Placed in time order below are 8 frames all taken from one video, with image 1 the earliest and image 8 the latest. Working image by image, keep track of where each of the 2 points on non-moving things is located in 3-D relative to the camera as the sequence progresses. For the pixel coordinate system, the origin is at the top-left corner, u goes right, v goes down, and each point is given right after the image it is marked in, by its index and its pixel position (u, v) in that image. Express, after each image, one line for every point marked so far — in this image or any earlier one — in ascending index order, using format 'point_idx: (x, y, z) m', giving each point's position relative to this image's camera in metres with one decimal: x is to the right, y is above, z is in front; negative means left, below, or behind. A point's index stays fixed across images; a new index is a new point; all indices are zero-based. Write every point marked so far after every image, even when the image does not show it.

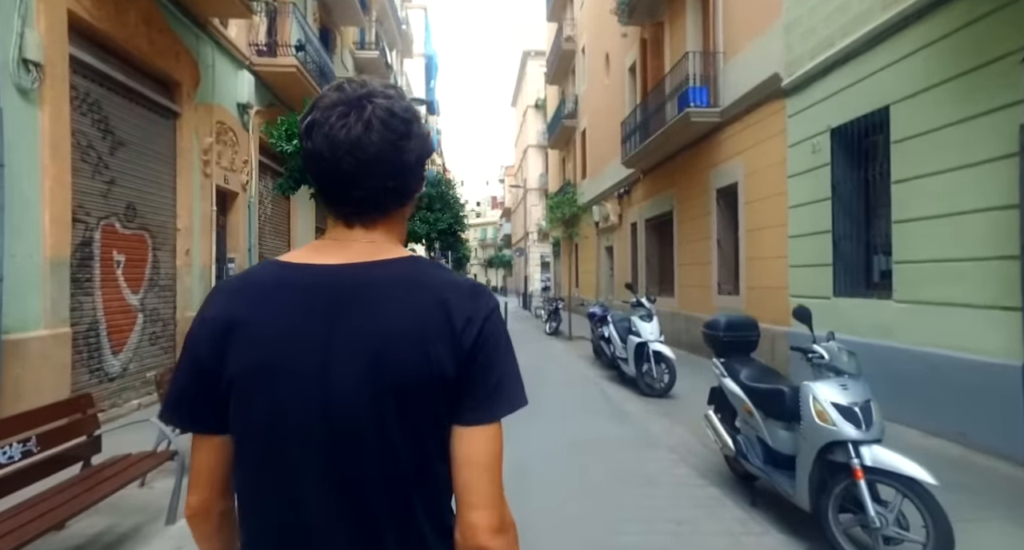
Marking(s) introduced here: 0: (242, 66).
0: (-5.1, +3.9, +11.1) m
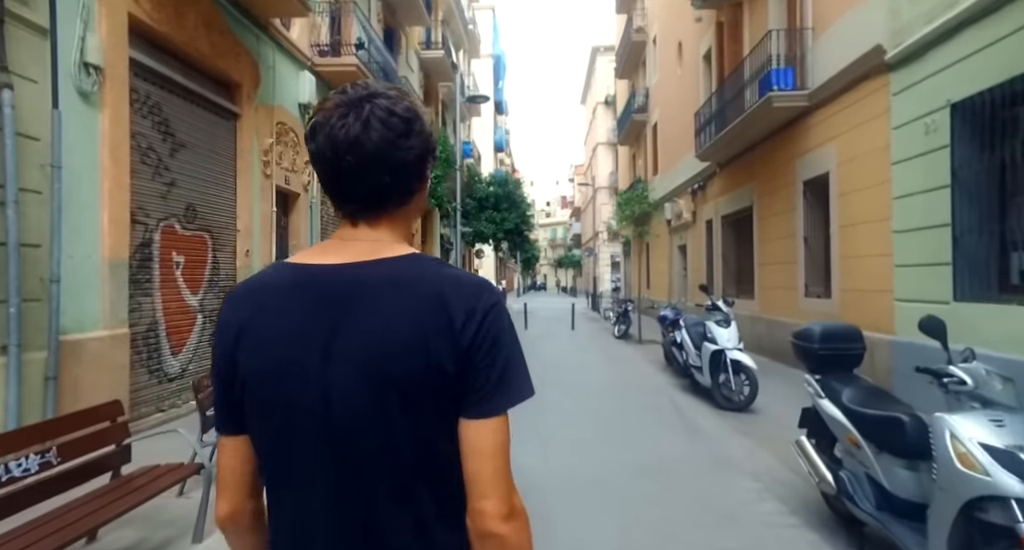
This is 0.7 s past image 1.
0: (-3.9, +3.9, +11.1) m
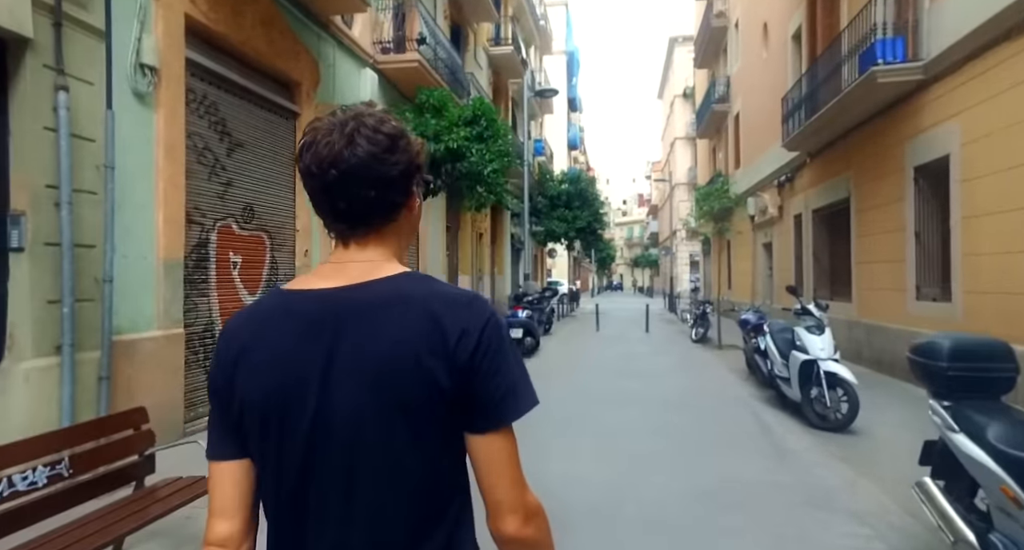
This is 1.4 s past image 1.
0: (-2.7, +3.9, +11.0) m
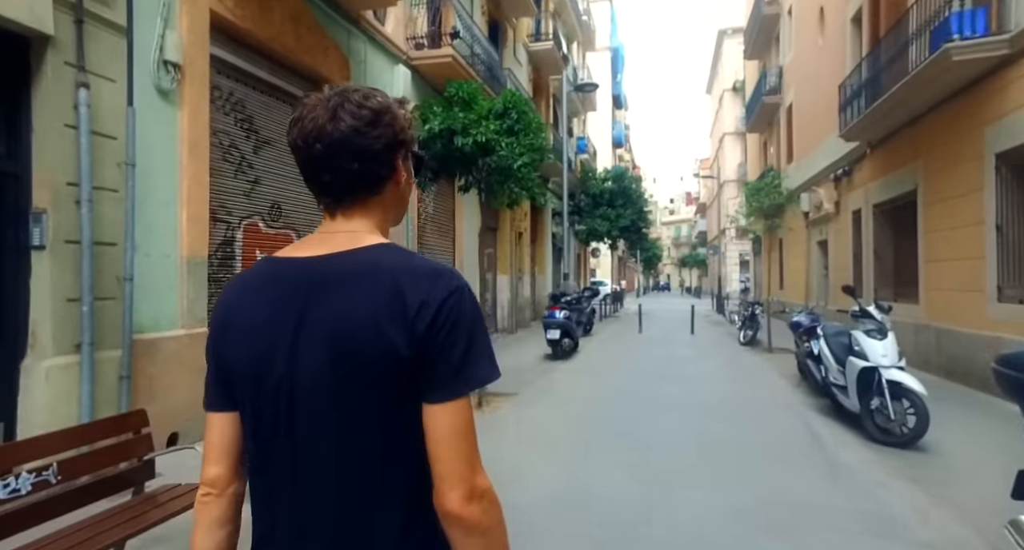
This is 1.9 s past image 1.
0: (-2.0, +3.9, +10.9) m
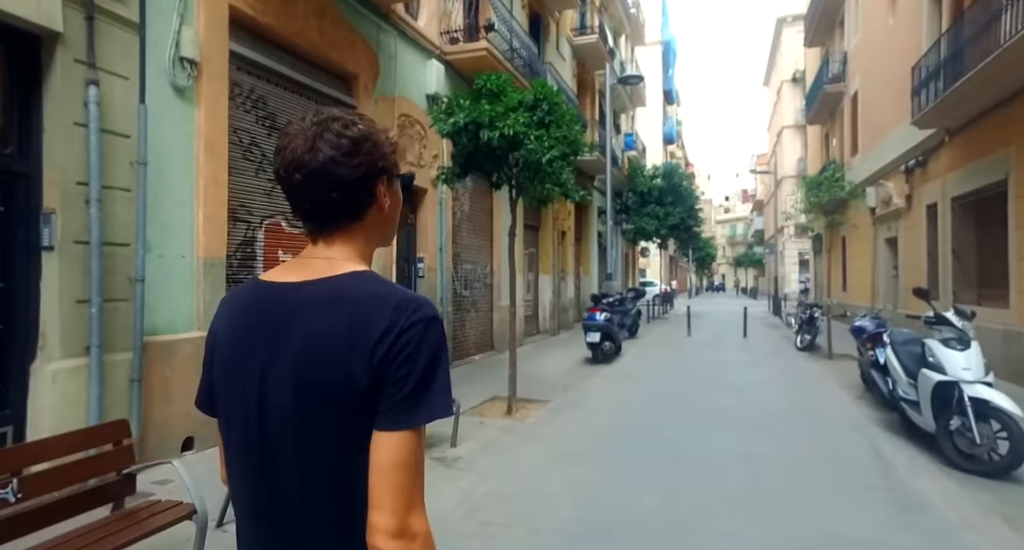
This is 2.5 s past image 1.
0: (-1.4, +3.9, +10.6) m
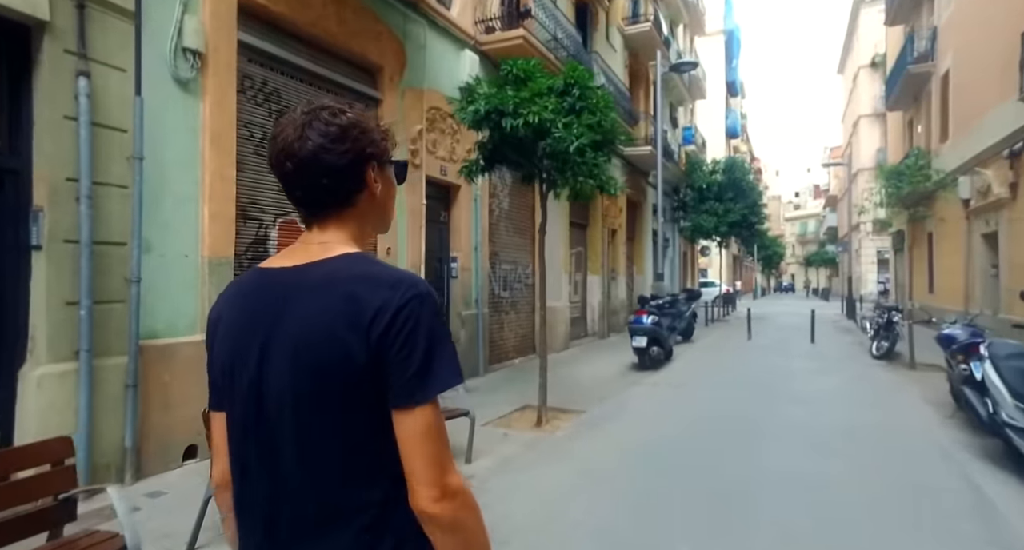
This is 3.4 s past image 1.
0: (-0.8, +3.9, +10.1) m
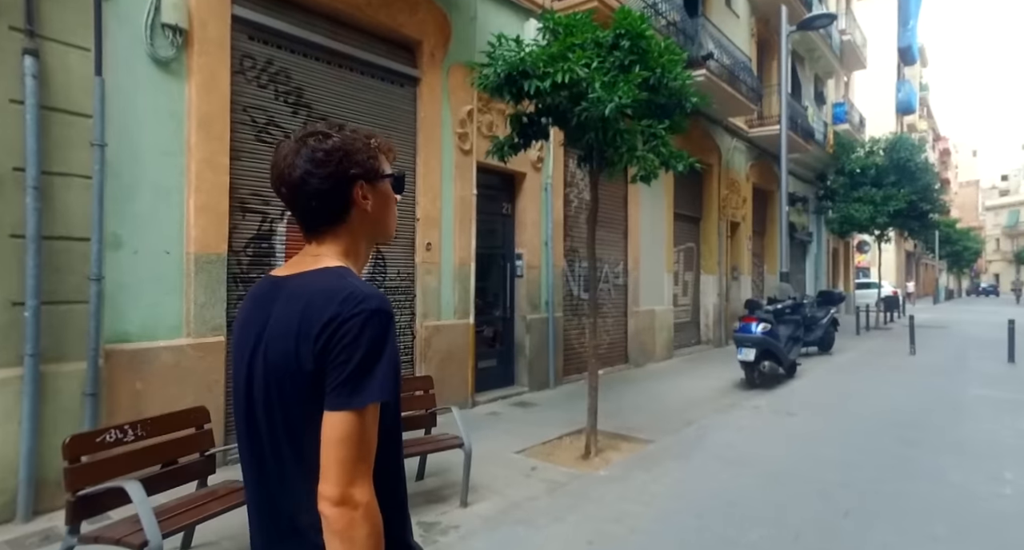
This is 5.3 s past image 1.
0: (+0.3, +3.9, +9.0) m
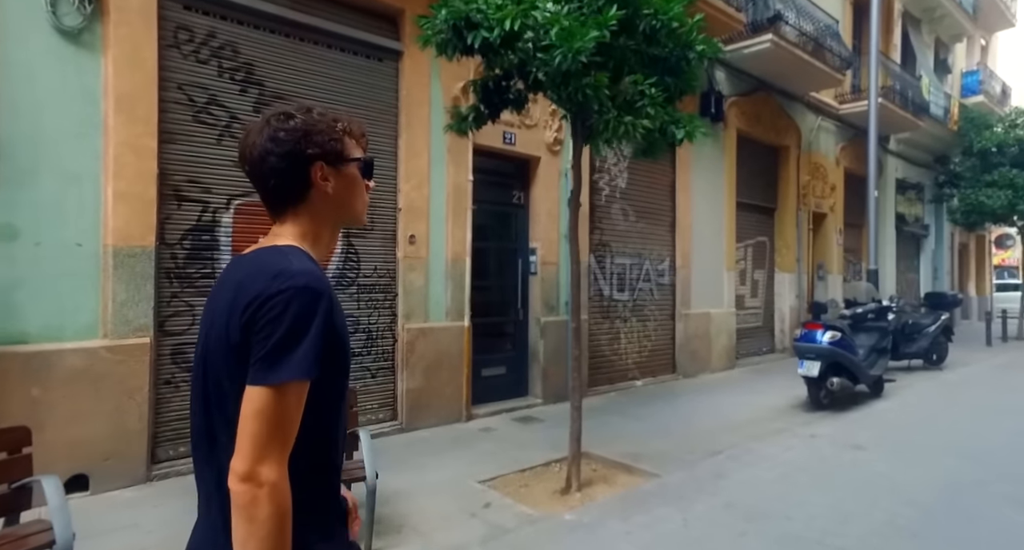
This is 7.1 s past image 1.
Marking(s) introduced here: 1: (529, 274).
0: (+0.5, +3.9, +7.9) m
1: (+0.2, 0.0, +8.0) m
